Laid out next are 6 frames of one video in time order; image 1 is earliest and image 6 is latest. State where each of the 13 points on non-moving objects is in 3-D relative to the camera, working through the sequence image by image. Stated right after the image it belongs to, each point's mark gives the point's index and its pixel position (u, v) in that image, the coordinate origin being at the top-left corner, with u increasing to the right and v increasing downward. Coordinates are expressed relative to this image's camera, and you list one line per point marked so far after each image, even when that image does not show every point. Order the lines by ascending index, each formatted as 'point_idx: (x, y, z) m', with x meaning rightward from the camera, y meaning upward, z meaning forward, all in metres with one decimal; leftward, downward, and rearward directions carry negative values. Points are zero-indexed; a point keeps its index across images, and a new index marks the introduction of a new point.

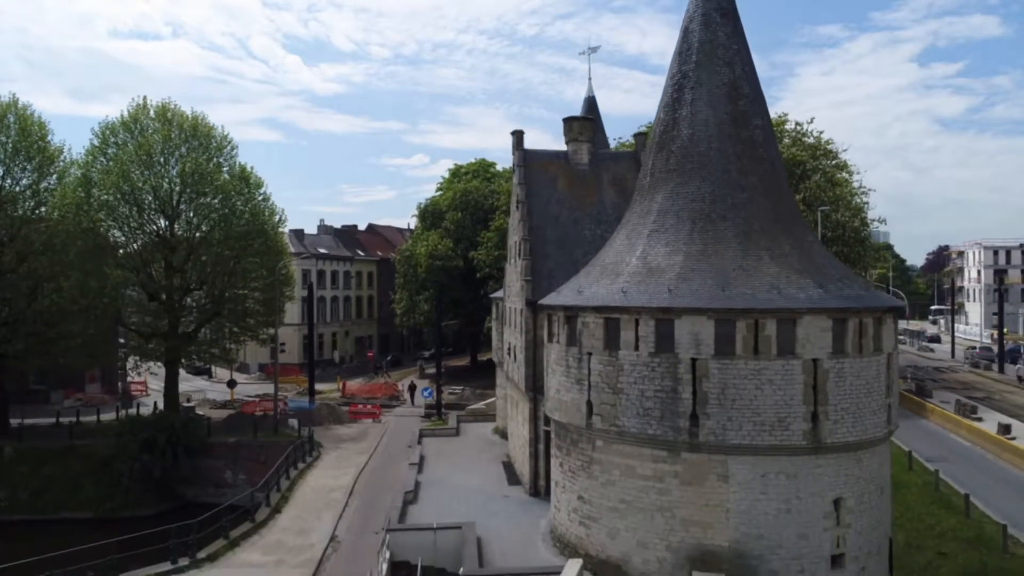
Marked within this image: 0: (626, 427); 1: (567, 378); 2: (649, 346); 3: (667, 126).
0: (+2.4, -2.9, +17.0) m
1: (+1.3, -2.0, +18.4) m
2: (+2.8, -1.2, +16.6) m
3: (+3.7, +3.8, +19.3) m
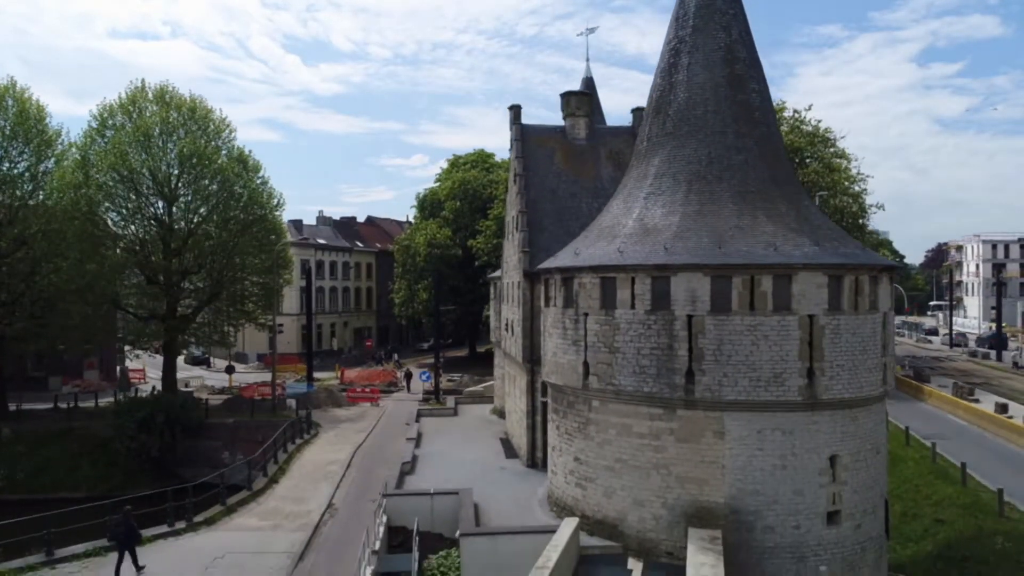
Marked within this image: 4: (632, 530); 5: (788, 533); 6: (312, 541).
0: (+2.3, -2.0, +17.0) m
1: (+1.2, -1.2, +18.5) m
2: (+2.7, -0.3, +16.7) m
3: (+3.6, +4.6, +19.3) m
4: (+2.5, -5.1, +17.0) m
5: (+5.4, -4.8, +16.1) m
6: (-4.5, -5.7, +18.5) m
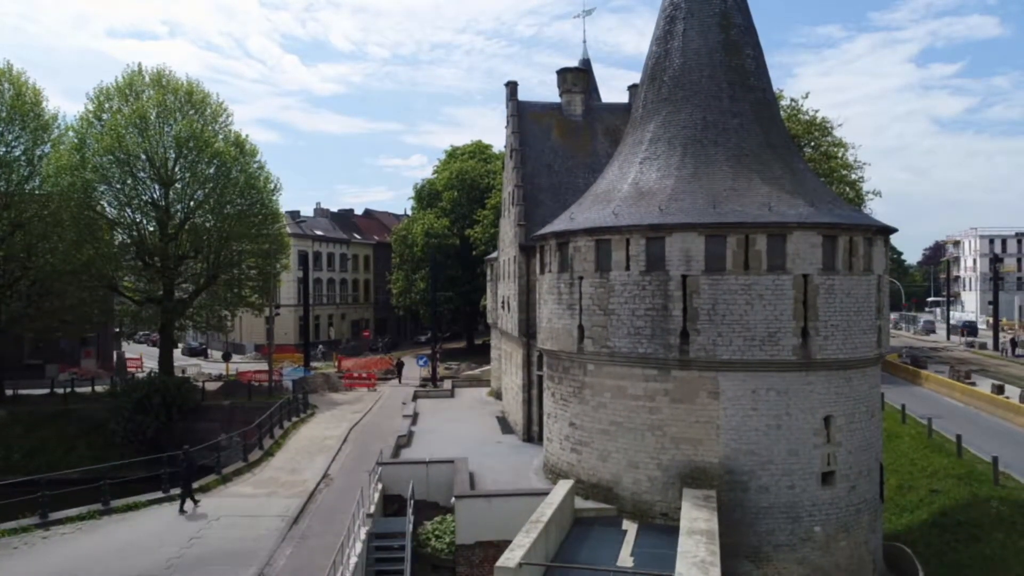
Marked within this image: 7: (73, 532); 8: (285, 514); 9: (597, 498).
0: (+2.2, -1.2, +17.0) m
1: (+1.1, -0.4, +18.5) m
2: (+2.6, +0.5, +16.6) m
3: (+3.5, +5.4, +19.3) m
4: (+2.4, -4.3, +17.0) m
5: (+5.3, -4.0, +16.0) m
6: (-4.6, -4.9, +18.5) m
7: (-9.0, -5.0, +16.7) m
8: (-5.0, -4.9, +17.9) m
9: (+1.8, -4.5, +17.6) m
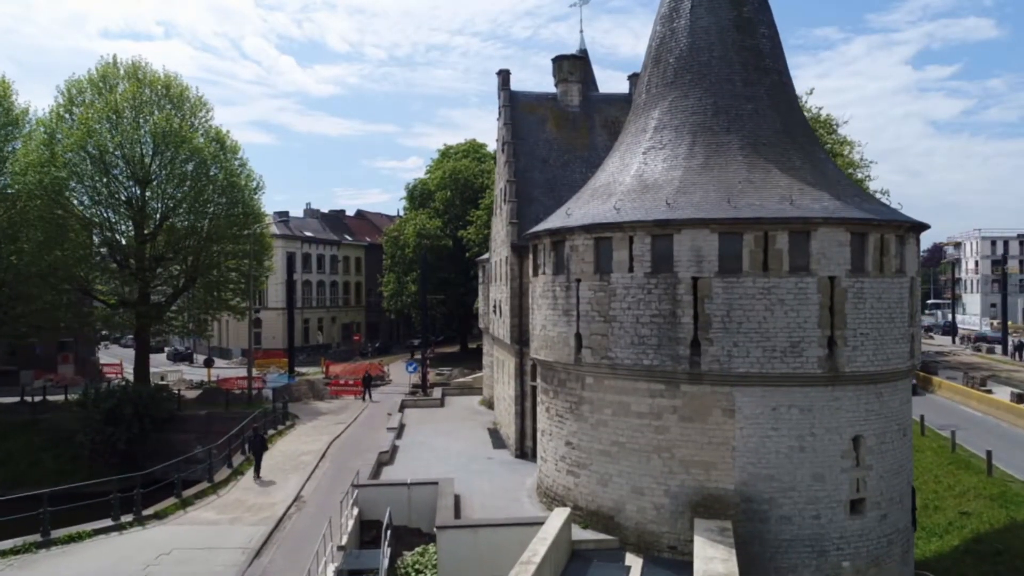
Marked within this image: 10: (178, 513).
0: (+2.0, -1.3, +15.1) m
1: (+0.9, -0.5, +16.6) m
2: (+2.4, +0.4, +14.8) m
3: (+3.3, +5.3, +17.5) m
4: (+2.2, -4.3, +15.2) m
5: (+5.1, -4.1, +14.2) m
6: (-4.8, -5.0, +16.6) m
7: (-9.2, -5.1, +14.8) m
8: (-5.2, -5.0, +16.0) m
9: (+1.6, -4.6, +15.7) m
10: (-7.5, -5.0, +18.3) m
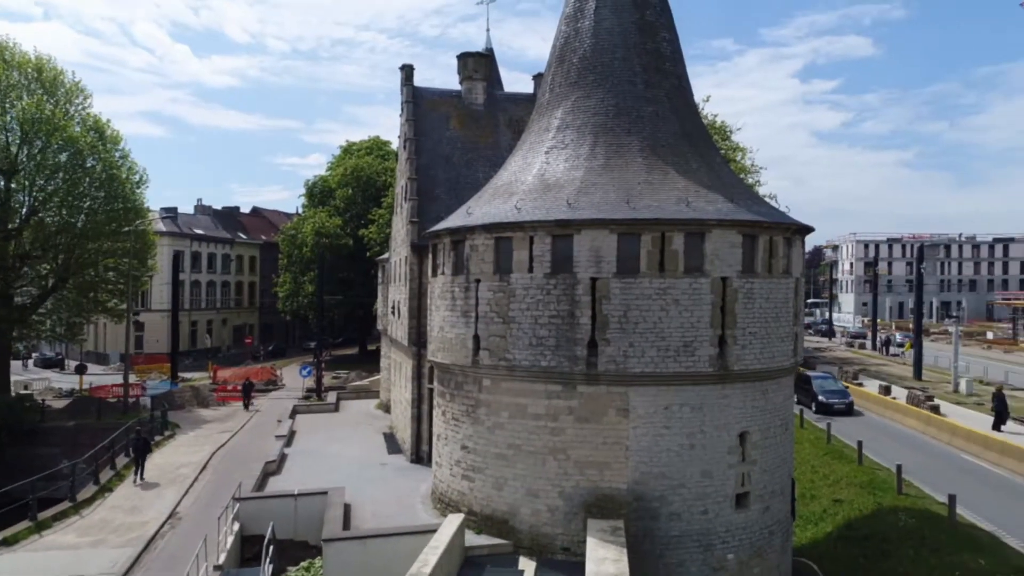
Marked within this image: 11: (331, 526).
0: (+0.1, -1.3, +14.9) m
1: (-1.2, -0.5, +16.2) m
2: (+0.6, +0.4, +14.6) m
3: (+1.1, +5.3, +17.4) m
4: (+0.3, -4.3, +14.9) m
5: (+3.3, -4.1, +14.3) m
6: (-6.9, -5.0, +15.5) m
7: (-11.0, -5.0, +13.2) m
8: (-7.1, -5.0, +14.9) m
9: (-0.3, -4.6, +15.4) m
10: (-9.7, -5.0, +16.9) m
11: (-3.3, -4.4, +15.3) m
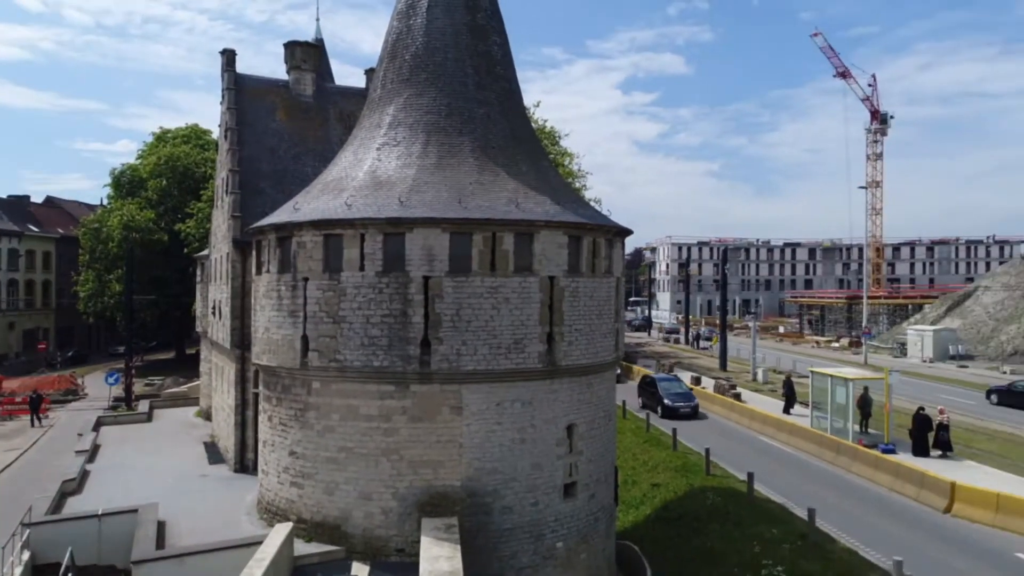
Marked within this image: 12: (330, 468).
0: (-2.9, -1.3, +14.6) m
1: (-4.4, -0.5, +15.6) m
2: (-2.4, +0.4, +14.4) m
3: (-2.4, +5.4, +17.2) m
4: (-2.7, -4.3, +14.7) m
5: (+0.3, -4.1, +14.7) m
6: (-9.9, -5.0, +13.8) m
7: (-13.4, -5.0, +10.7) m
8: (-10.0, -5.0, +13.1) m
9: (-3.4, -4.6, +15.0) m
10: (-12.9, -5.0, +14.6) m
11: (-6.3, -4.4, +14.4) m
12: (-3.3, -3.3, +14.9) m
